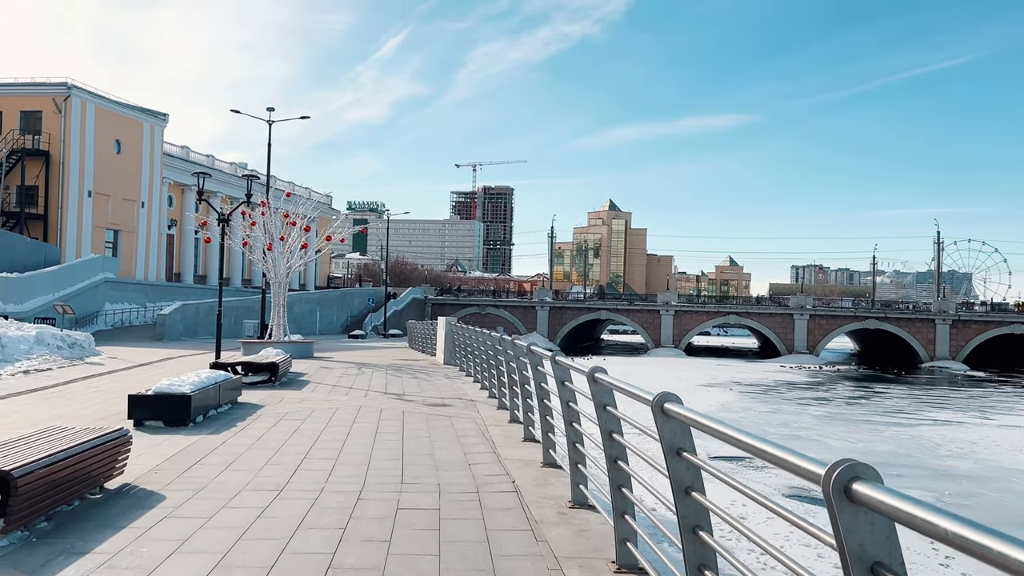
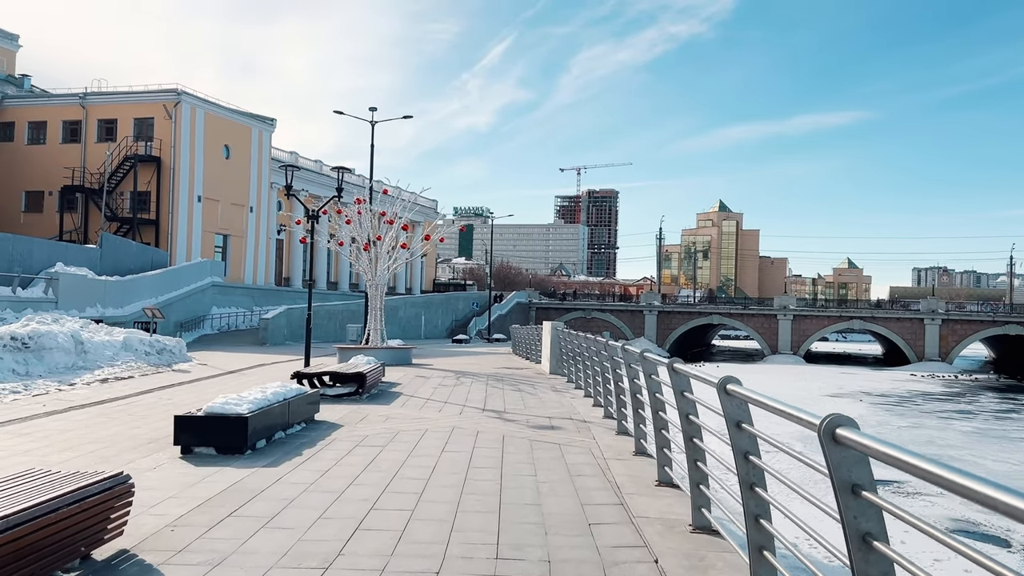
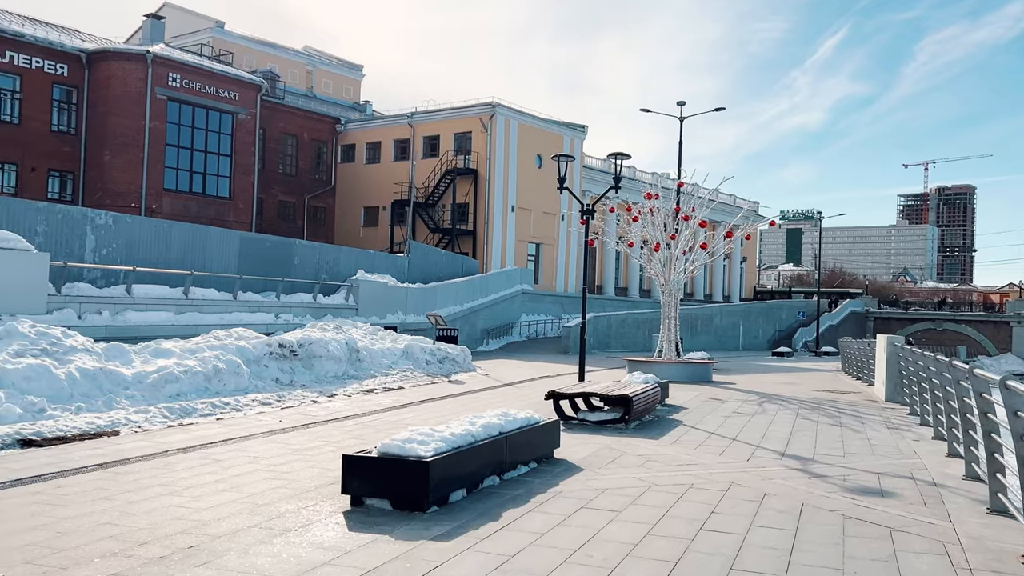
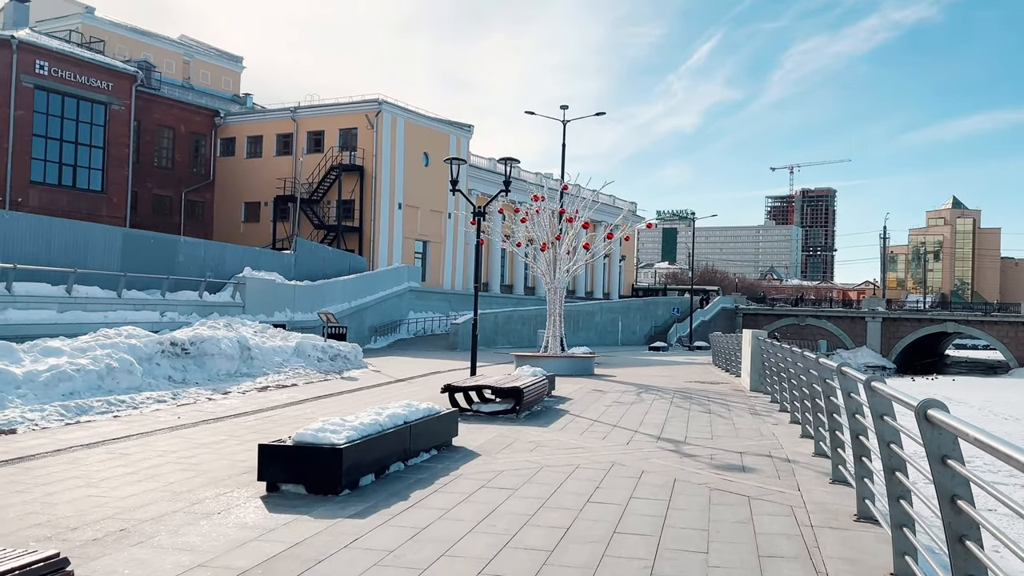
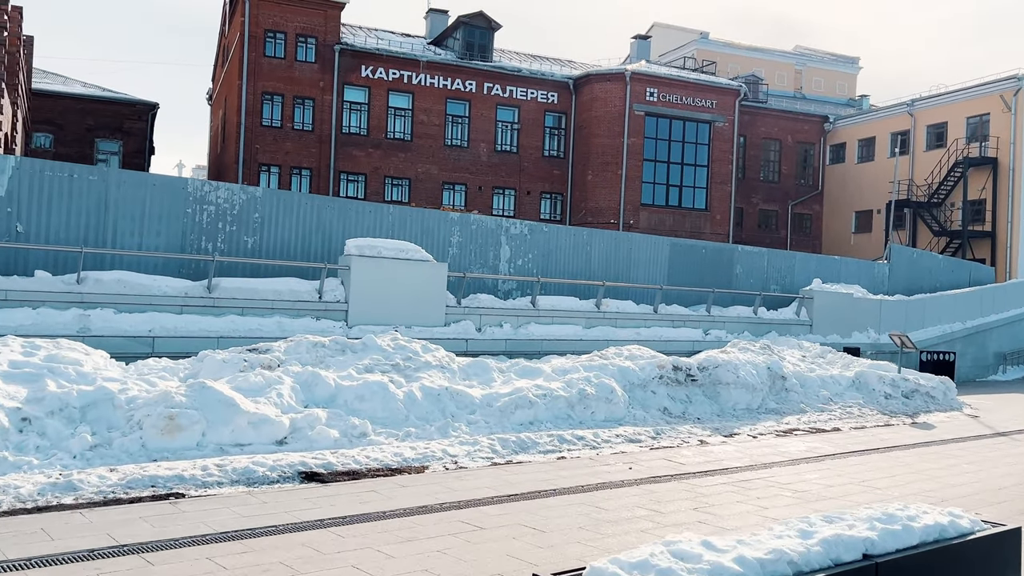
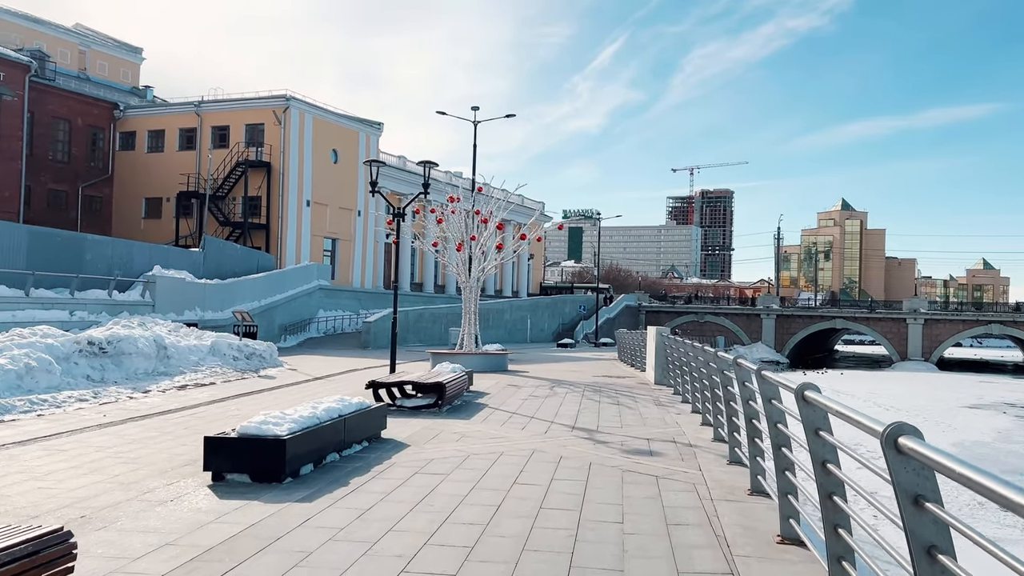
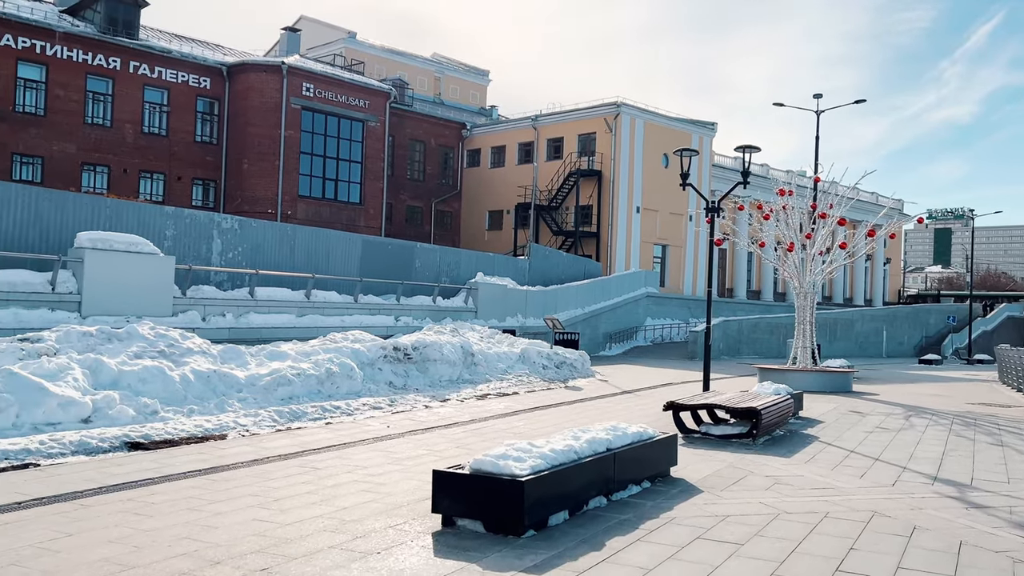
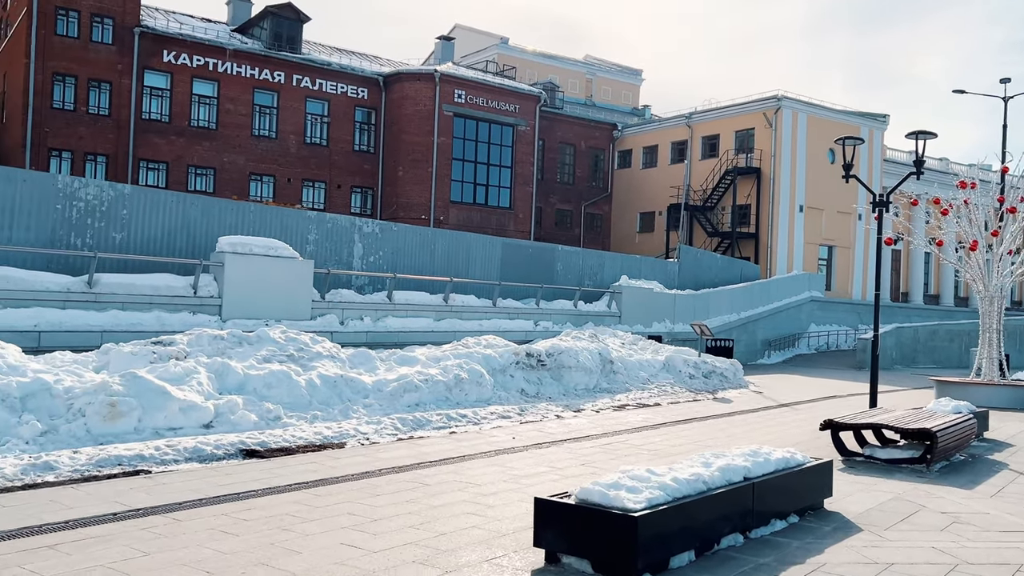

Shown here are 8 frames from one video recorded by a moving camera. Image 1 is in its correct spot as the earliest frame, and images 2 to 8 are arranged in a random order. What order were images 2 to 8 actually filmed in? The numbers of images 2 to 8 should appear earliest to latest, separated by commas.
2, 6, 4, 3, 7, 8, 5
